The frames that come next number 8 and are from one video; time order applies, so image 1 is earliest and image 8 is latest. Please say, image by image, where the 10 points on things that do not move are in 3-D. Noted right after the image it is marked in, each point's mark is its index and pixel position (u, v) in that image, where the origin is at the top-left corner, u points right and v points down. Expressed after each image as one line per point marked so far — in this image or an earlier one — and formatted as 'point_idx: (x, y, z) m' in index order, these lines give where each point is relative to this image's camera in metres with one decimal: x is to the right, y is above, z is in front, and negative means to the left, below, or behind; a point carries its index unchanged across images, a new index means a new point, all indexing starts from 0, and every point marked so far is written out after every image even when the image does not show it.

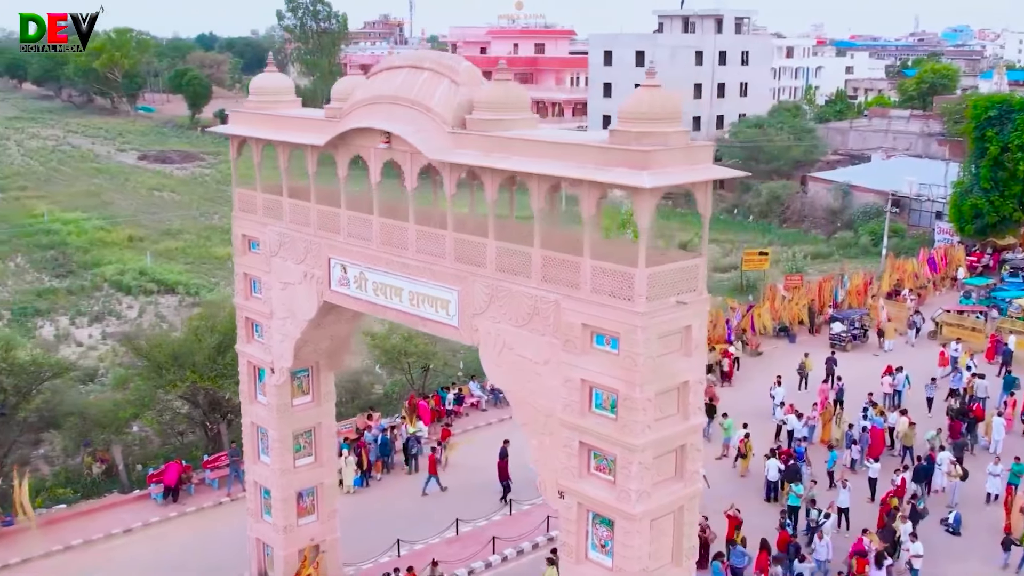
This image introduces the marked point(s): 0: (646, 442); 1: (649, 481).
0: (+1.0, -1.2, +9.3) m
1: (+1.1, -1.5, +9.4) m
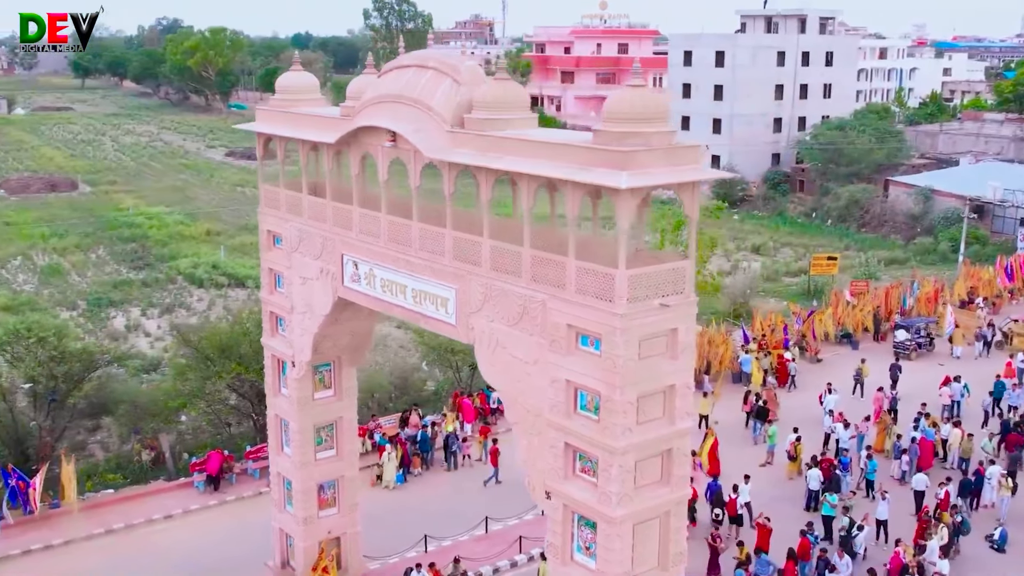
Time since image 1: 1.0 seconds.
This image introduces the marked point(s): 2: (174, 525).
0: (+0.9, -1.2, +9.2) m
1: (+0.9, -1.5, +9.4) m
2: (-4.8, -3.3, +16.9) m
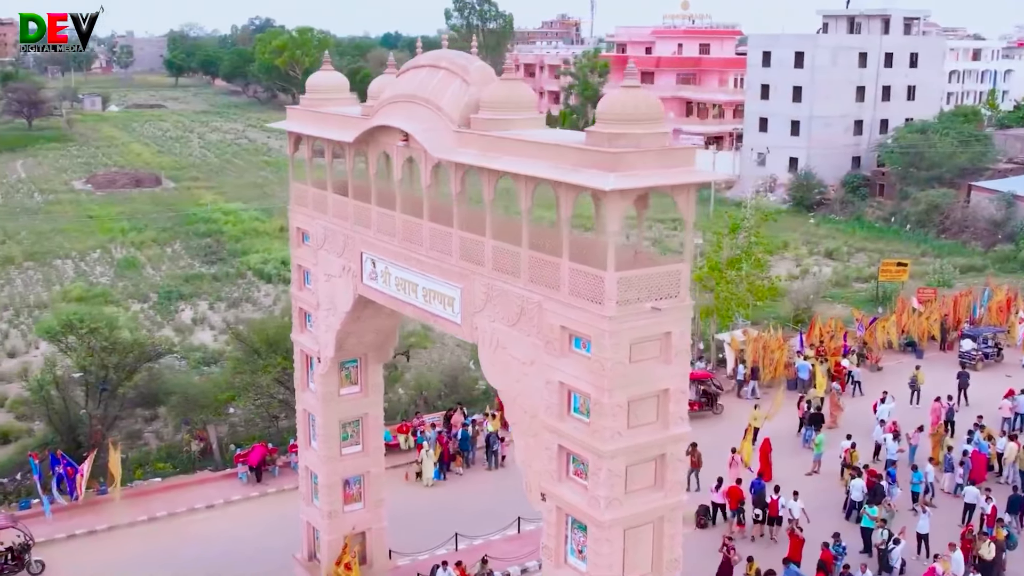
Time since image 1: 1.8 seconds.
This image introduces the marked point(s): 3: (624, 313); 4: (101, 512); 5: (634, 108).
0: (+0.8, -1.2, +9.1) m
1: (+0.8, -1.6, +9.3) m
2: (-4.3, -3.3, +17.2) m
3: (+0.8, -0.2, +8.9) m
4: (-5.8, -3.2, +17.0) m
5: (+0.9, +1.3, +8.9) m
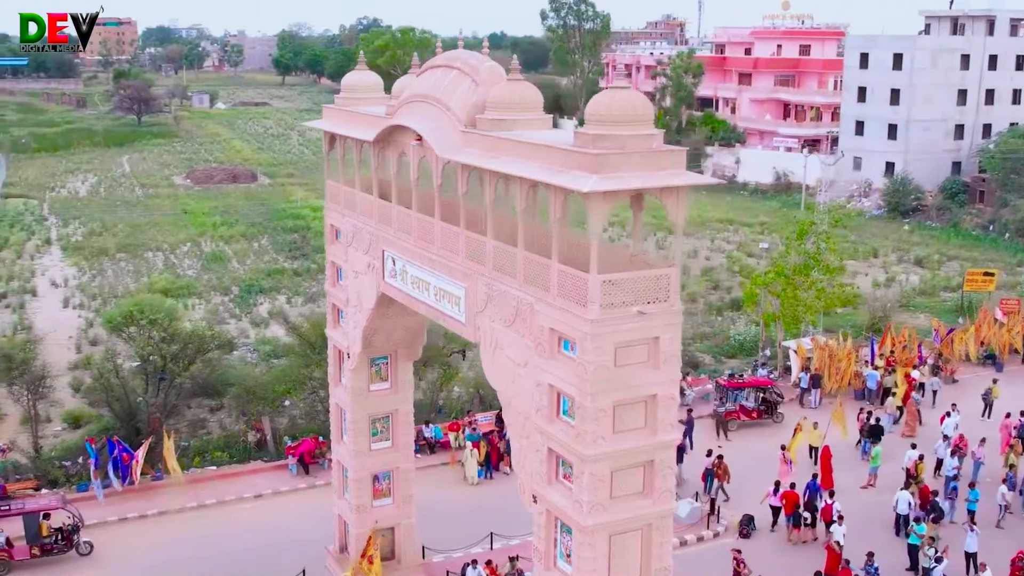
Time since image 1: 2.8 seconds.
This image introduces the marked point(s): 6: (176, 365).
0: (+0.6, -1.3, +9.0) m
1: (+0.7, -1.6, +9.2) m
2: (-3.7, -3.2, +17.6) m
3: (+0.7, -0.2, +8.8) m
4: (-5.2, -3.1, +17.5) m
5: (+0.8, +1.3, +8.8) m
6: (-5.4, -1.2, +19.0) m
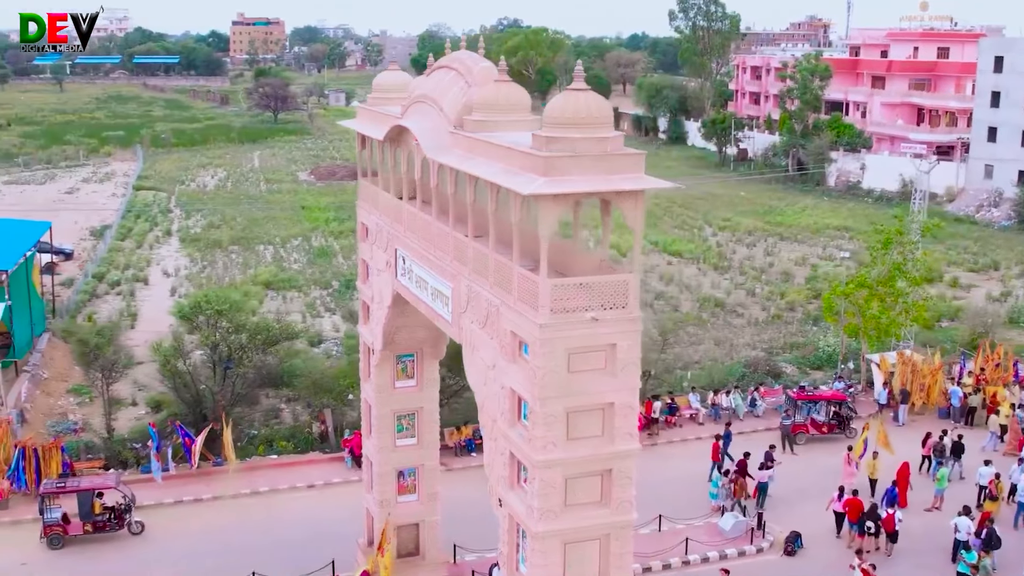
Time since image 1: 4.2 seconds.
0: (+0.3, -1.3, +8.9) m
1: (+0.3, -1.6, +9.1) m
2: (-3.0, -3.1, +18.0) m
3: (+0.3, -0.2, +8.7) m
4: (-4.5, -2.9, +18.1) m
5: (+0.5, +1.3, +8.7) m
6: (-4.4, -1.1, +19.5) m
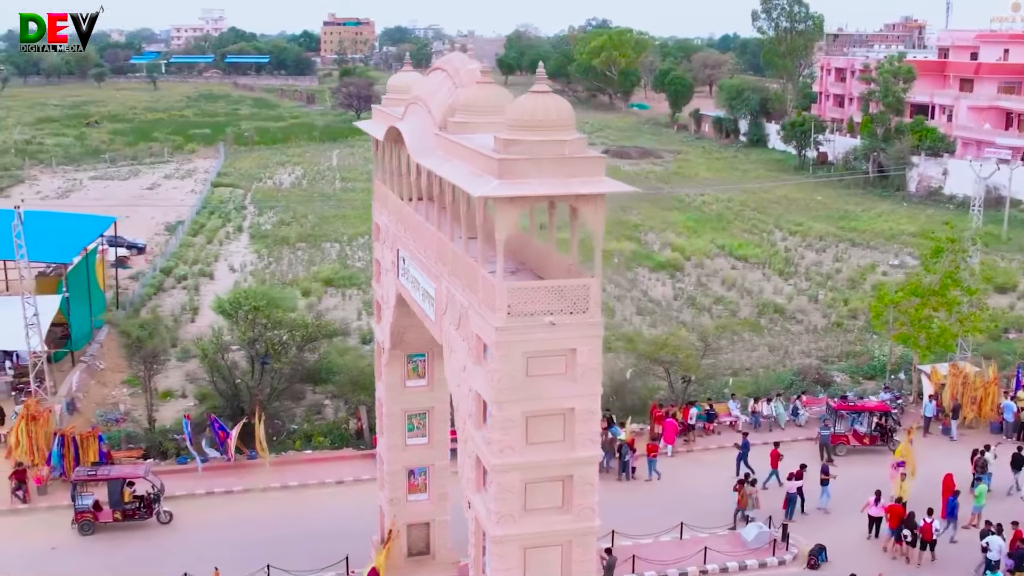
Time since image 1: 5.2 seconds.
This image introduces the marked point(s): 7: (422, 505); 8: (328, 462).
0: (-0.1, -1.3, +8.9) m
1: (0.0, -1.6, +9.0) m
2: (-2.6, -3.1, +18.2) m
3: (0.0, -0.3, +8.7) m
4: (-4.1, -2.9, +18.4) m
5: (+0.2, +1.2, +8.6) m
6: (-3.9, -1.1, +19.9) m
7: (-1.1, -2.7, +14.6) m
8: (-2.9, -2.8, +19.0) m
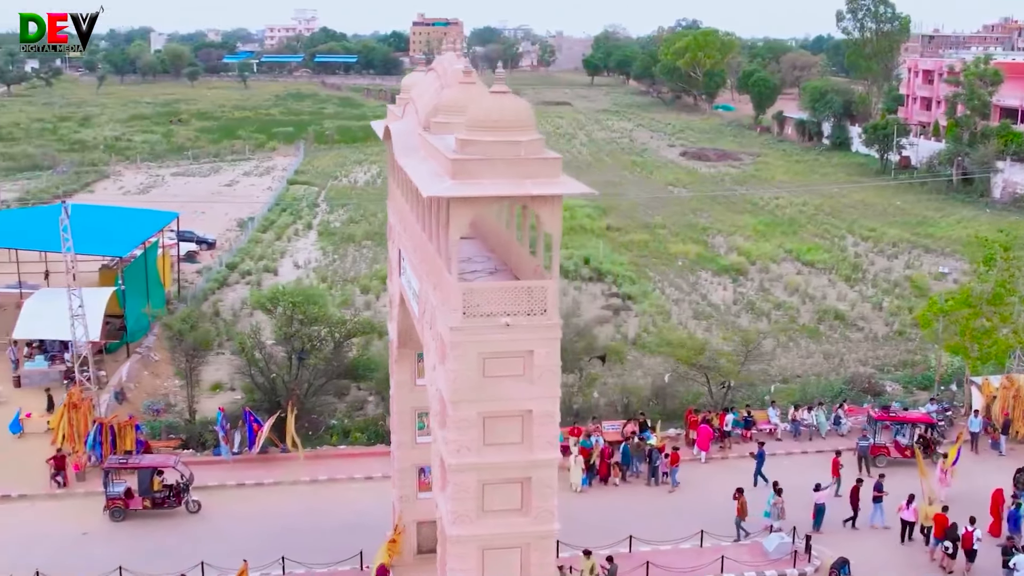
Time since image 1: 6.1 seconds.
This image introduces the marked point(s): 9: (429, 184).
0: (-0.4, -1.3, +8.9) m
1: (-0.3, -1.6, +9.0) m
2: (-2.2, -3.0, +18.3) m
3: (-0.3, -0.3, +8.7) m
4: (-3.7, -2.8, +18.7) m
5: (-0.1, +1.2, +8.6) m
6: (-3.3, -1.0, +20.1) m
7: (-1.0, -2.6, +14.6) m
8: (-2.4, -2.7, +19.2) m
9: (-0.6, +0.8, +8.7) m
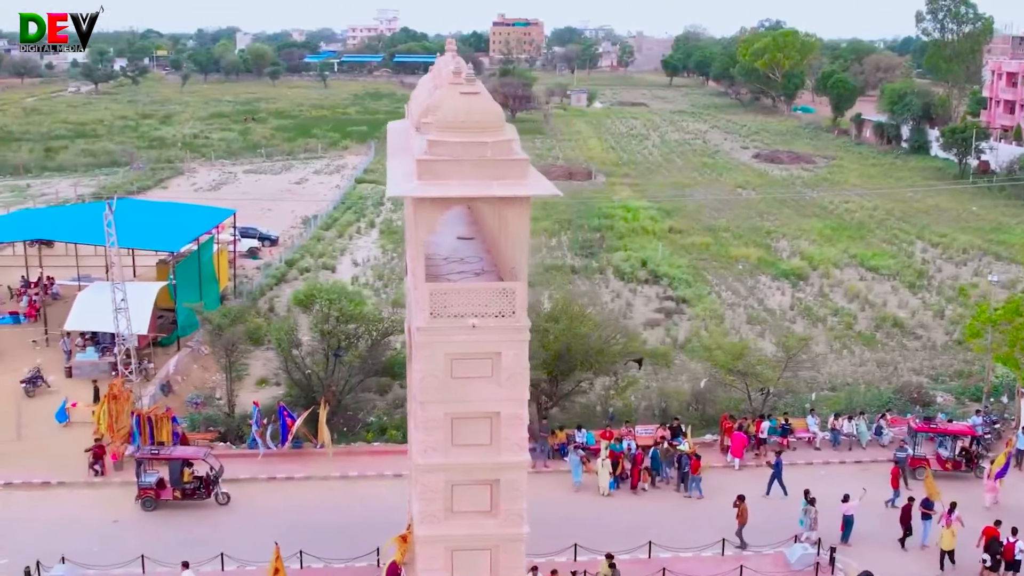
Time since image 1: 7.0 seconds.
0: (-0.6, -1.3, +8.9) m
1: (-0.5, -1.7, +9.0) m
2: (-1.8, -3.0, +18.4) m
3: (-0.6, -0.3, +8.7) m
4: (-3.2, -2.8, +18.9) m
5: (-0.4, +1.2, +8.6) m
6: (-2.7, -1.0, +20.3) m
7: (-0.9, -2.6, +14.7) m
8: (-1.9, -2.7, +19.3) m
9: (-0.8, +0.8, +8.7) m
